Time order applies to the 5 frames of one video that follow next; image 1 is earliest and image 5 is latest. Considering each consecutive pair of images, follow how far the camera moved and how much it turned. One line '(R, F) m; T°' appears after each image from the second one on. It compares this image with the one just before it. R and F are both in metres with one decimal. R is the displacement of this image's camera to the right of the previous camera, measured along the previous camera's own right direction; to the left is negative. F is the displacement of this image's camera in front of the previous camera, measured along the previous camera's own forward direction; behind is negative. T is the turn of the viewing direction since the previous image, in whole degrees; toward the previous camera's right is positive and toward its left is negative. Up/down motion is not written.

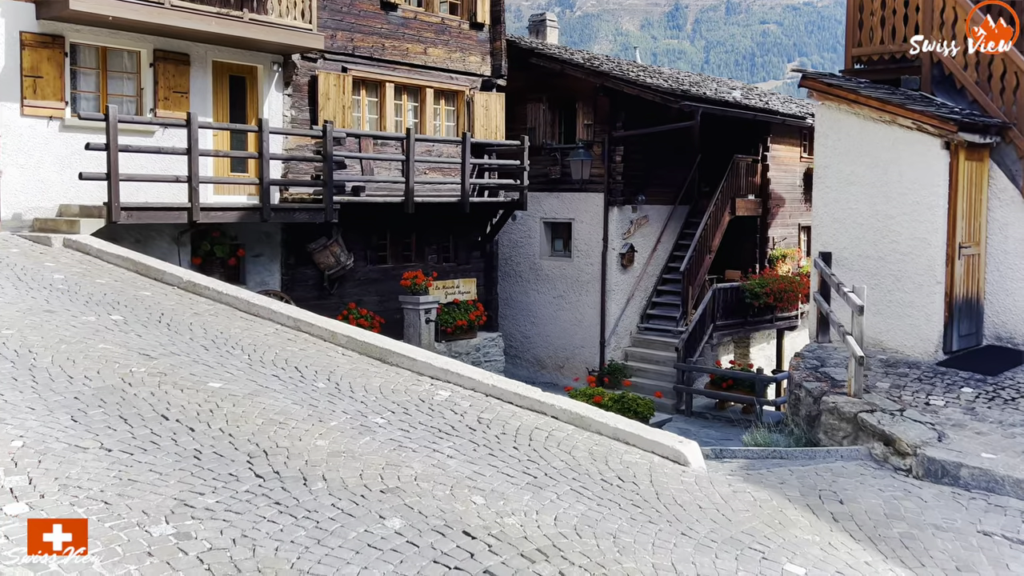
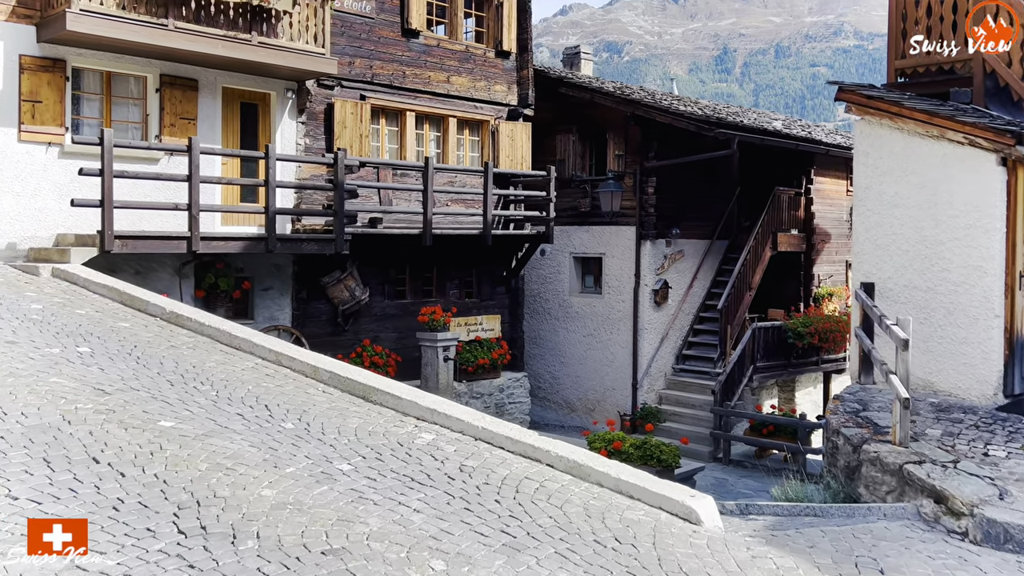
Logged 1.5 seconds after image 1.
(+0.4, +0.8) m; -3°
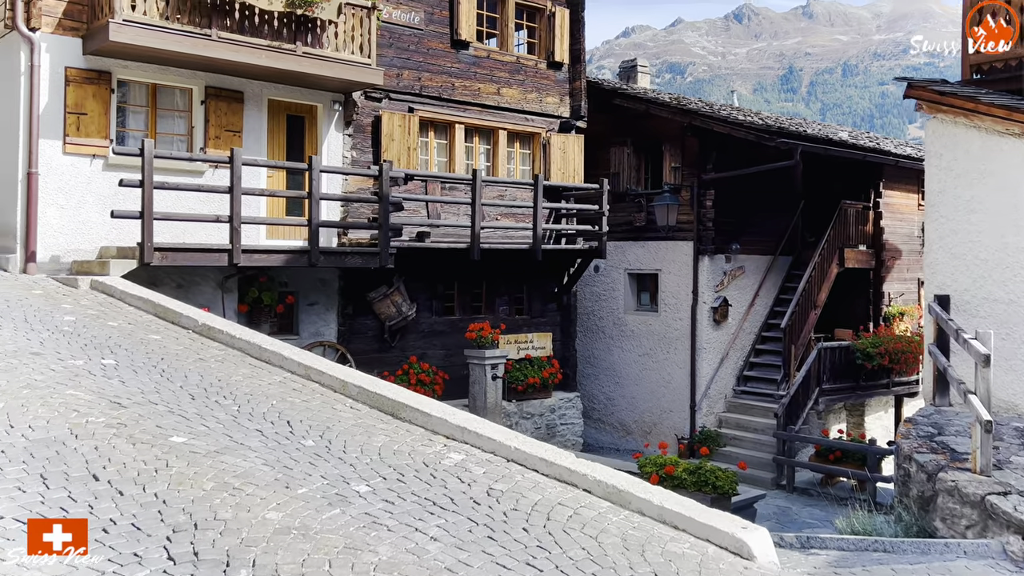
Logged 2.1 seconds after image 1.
(+0.2, +0.4) m; -4°
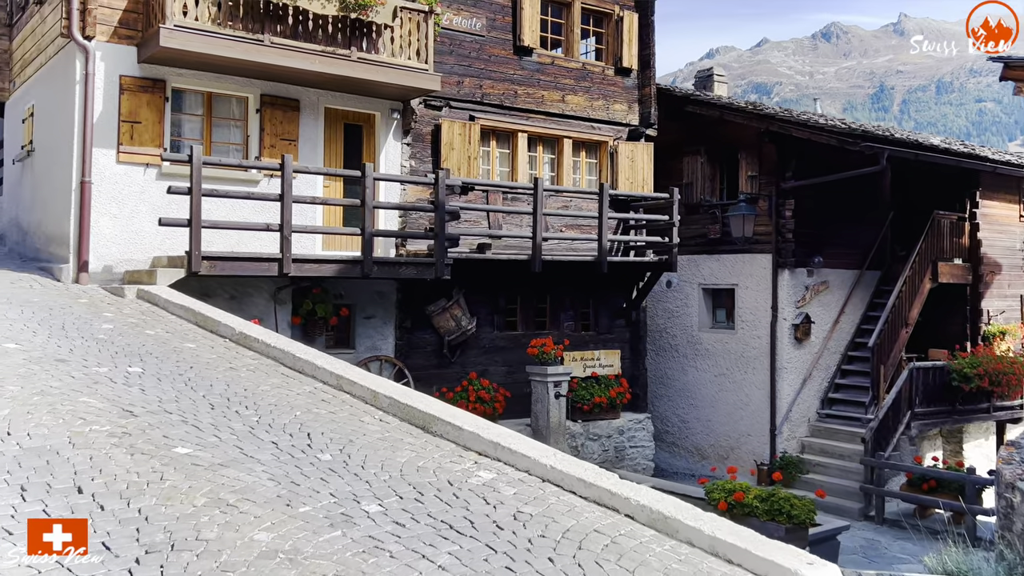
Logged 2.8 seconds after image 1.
(+0.3, +0.6) m; -5°
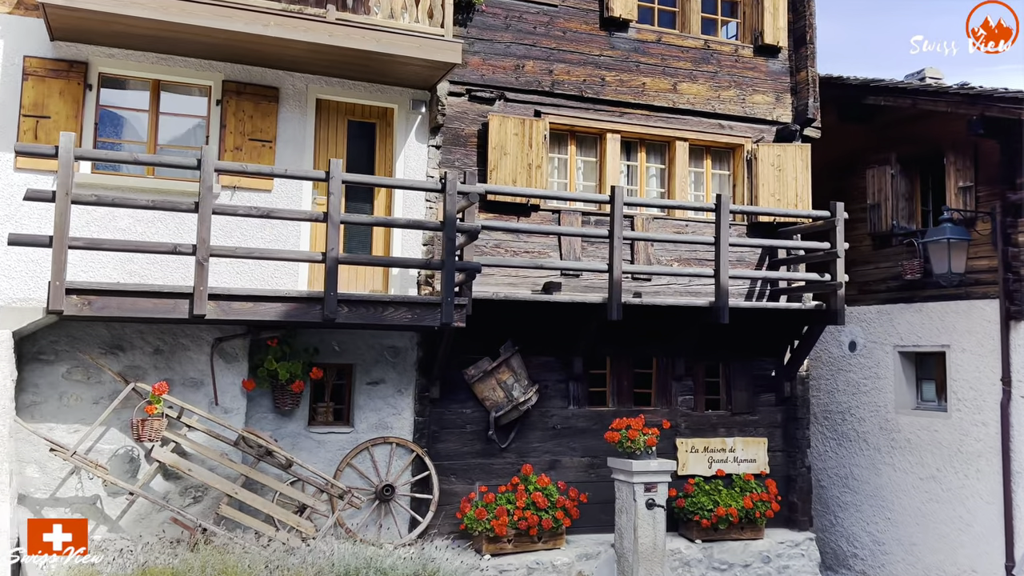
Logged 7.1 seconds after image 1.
(+1.5, +3.9) m; -14°
